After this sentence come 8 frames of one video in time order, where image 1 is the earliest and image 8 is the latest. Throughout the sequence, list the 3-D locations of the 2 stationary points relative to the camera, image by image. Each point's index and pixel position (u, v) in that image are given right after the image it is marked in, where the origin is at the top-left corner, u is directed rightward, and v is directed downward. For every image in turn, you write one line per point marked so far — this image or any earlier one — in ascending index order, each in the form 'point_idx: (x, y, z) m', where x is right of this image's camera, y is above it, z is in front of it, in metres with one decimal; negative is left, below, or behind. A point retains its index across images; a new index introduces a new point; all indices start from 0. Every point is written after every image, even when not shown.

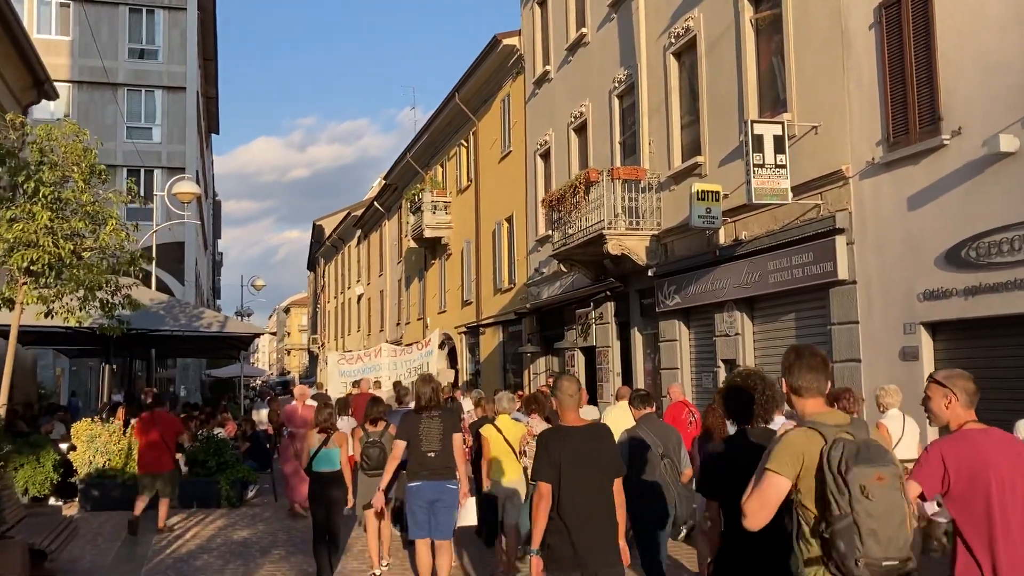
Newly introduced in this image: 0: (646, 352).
0: (+2.4, -1.2, +16.8) m
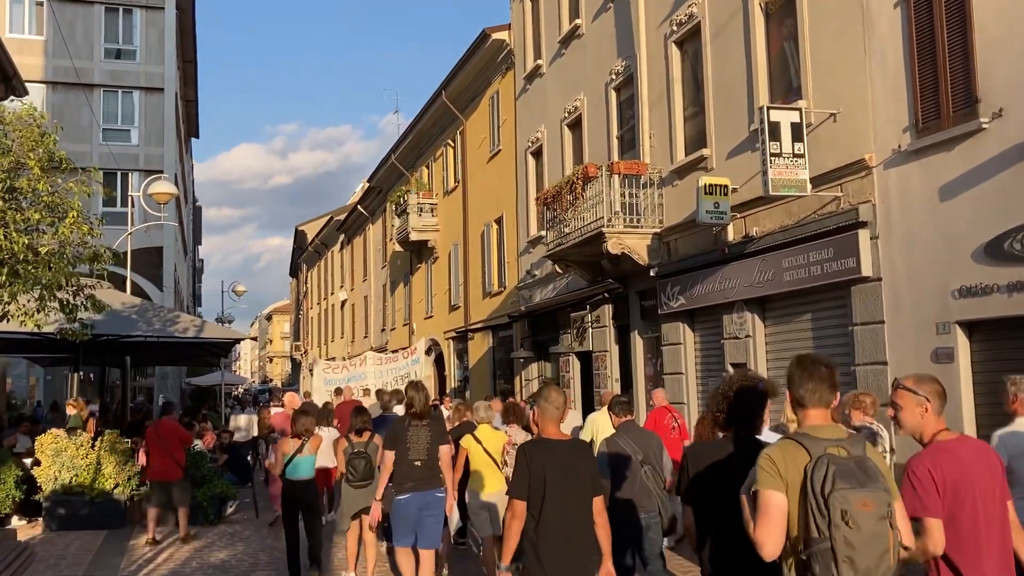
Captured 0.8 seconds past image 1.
0: (+2.3, -1.2, +16.0) m
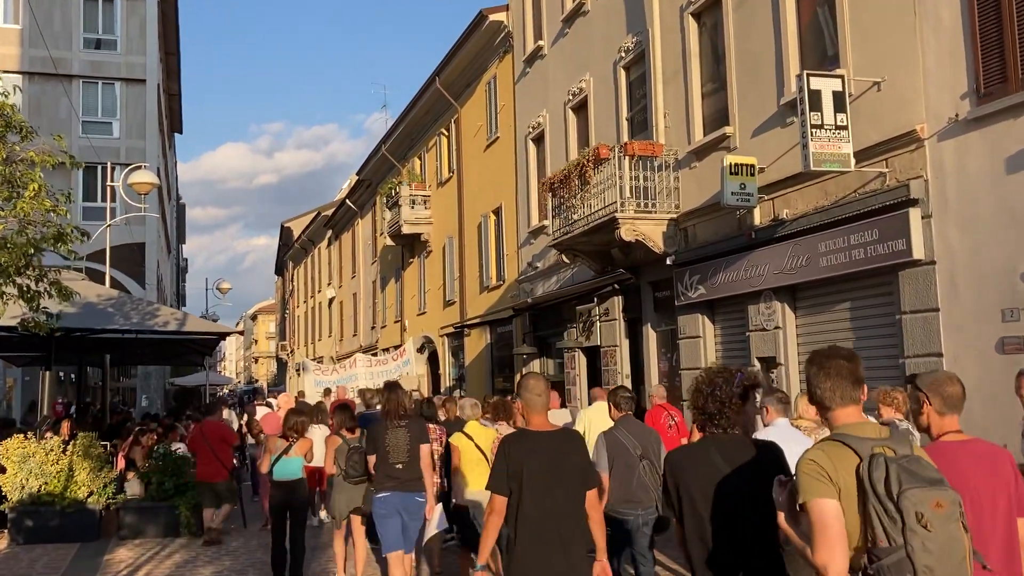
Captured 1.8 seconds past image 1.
0: (+2.4, -1.0, +15.0) m
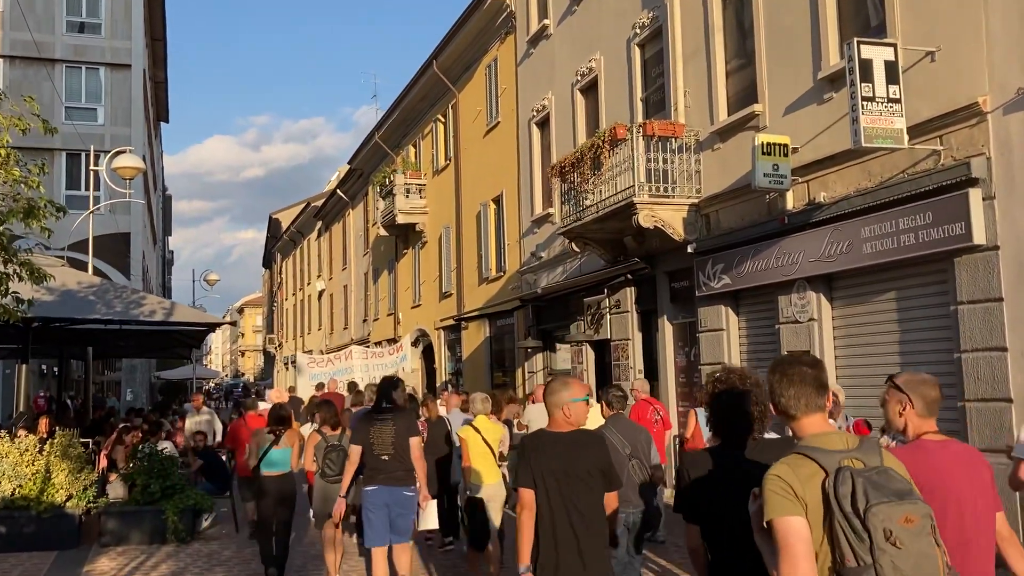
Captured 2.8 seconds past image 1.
0: (+2.5, -0.9, +14.2) m
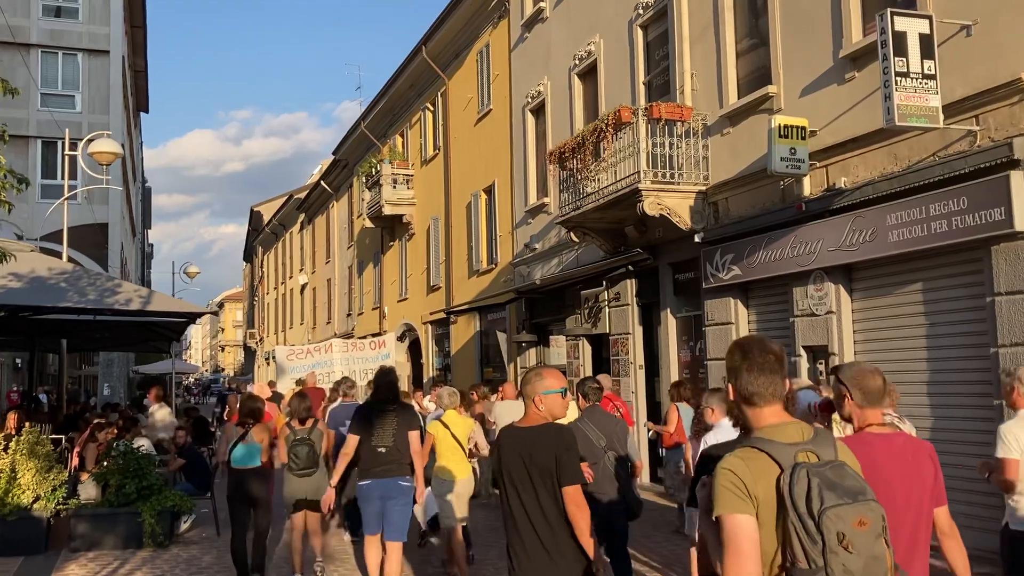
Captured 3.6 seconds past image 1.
0: (+2.5, -0.8, +13.6) m
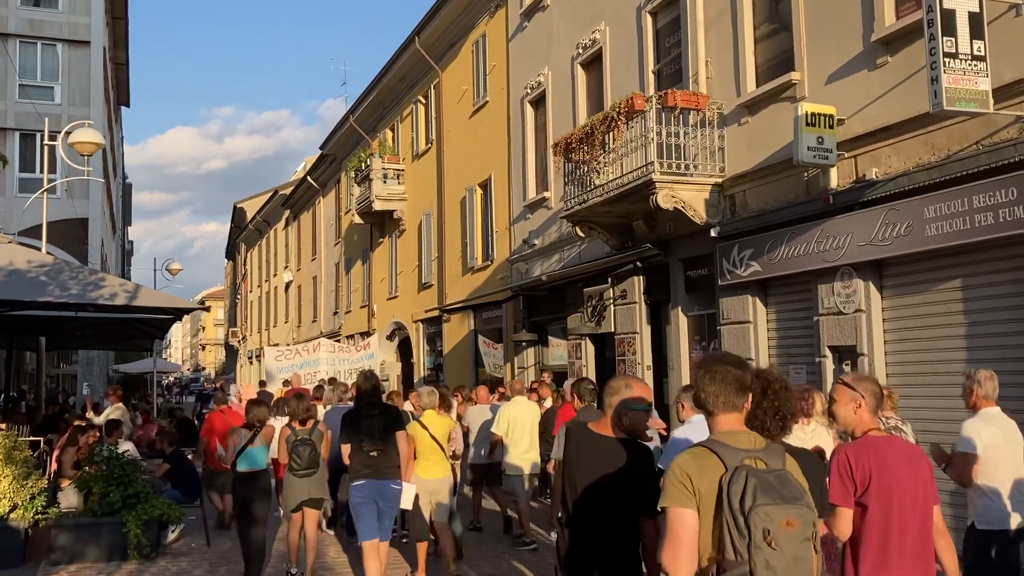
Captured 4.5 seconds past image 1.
0: (+2.5, -0.7, +13.0) m
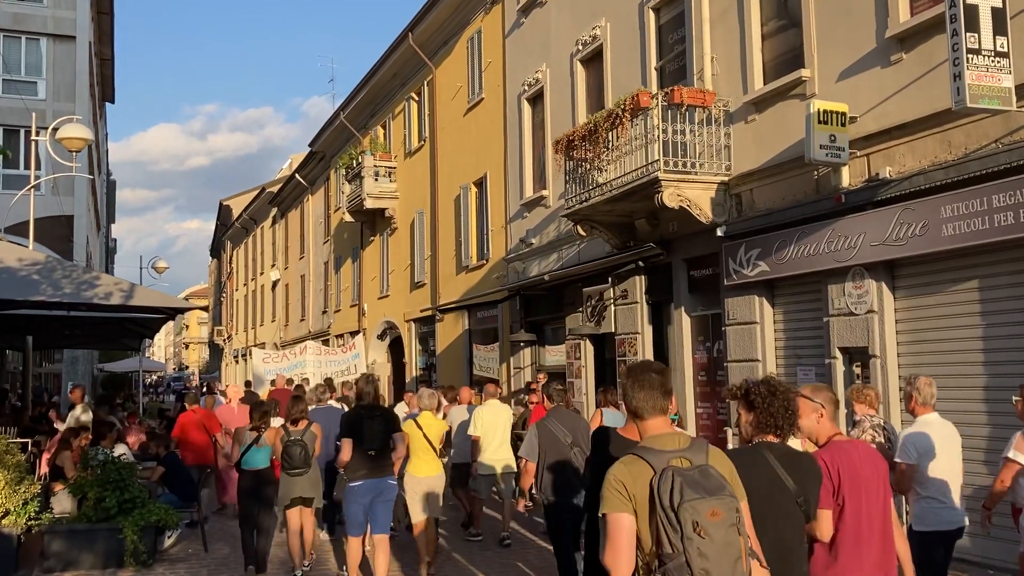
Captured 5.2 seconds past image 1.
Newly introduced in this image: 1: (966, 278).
0: (+2.5, -0.7, +12.9) m
1: (+4.3, +0.1, +8.8) m
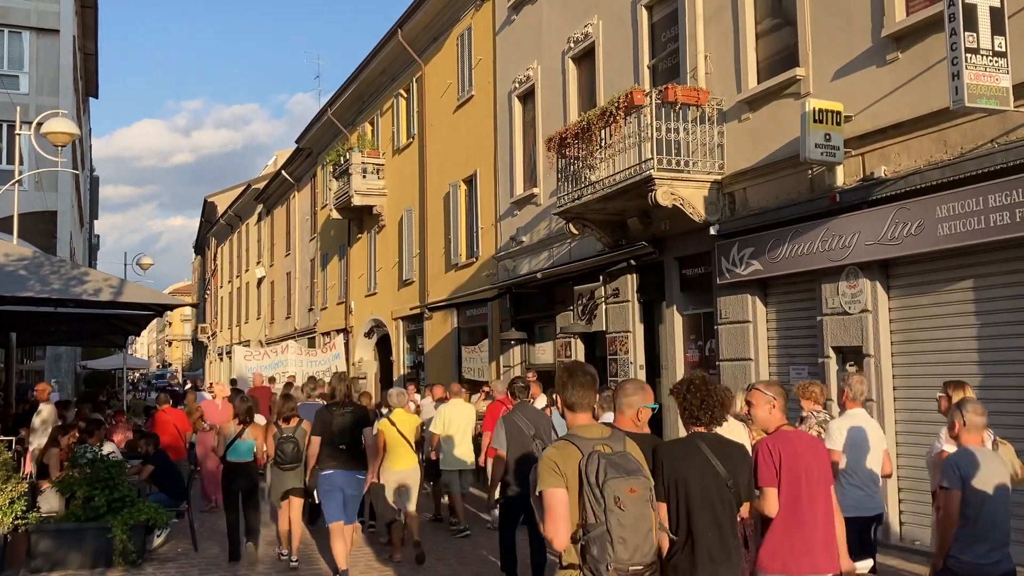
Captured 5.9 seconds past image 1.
0: (+2.4, -0.7, +12.9) m
1: (+4.2, +0.1, +8.8) m
